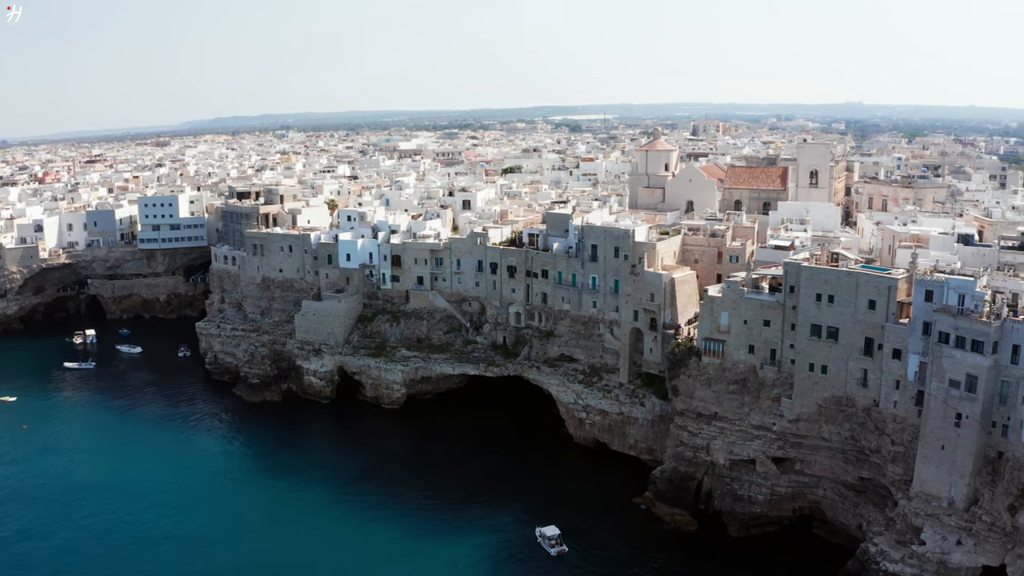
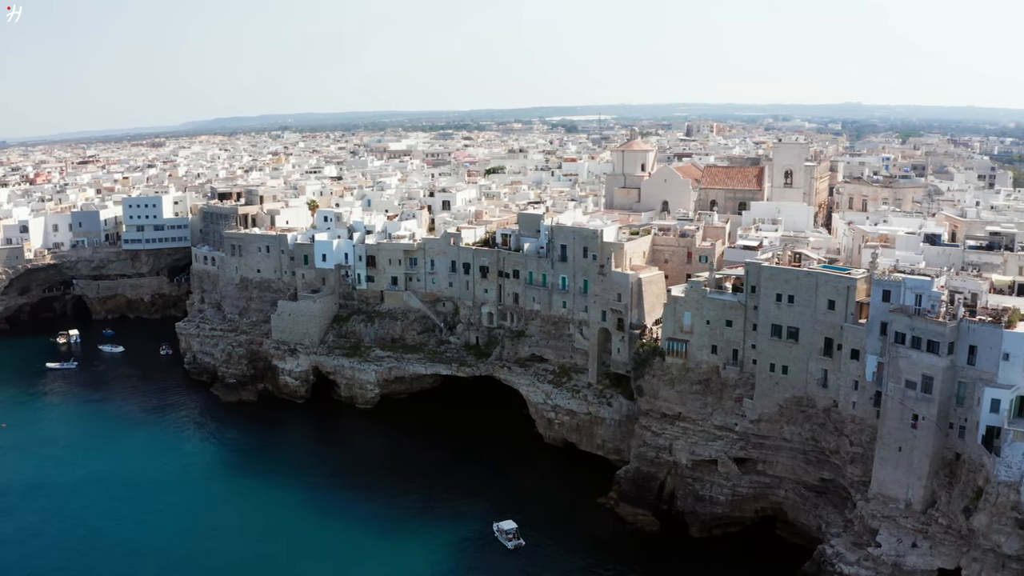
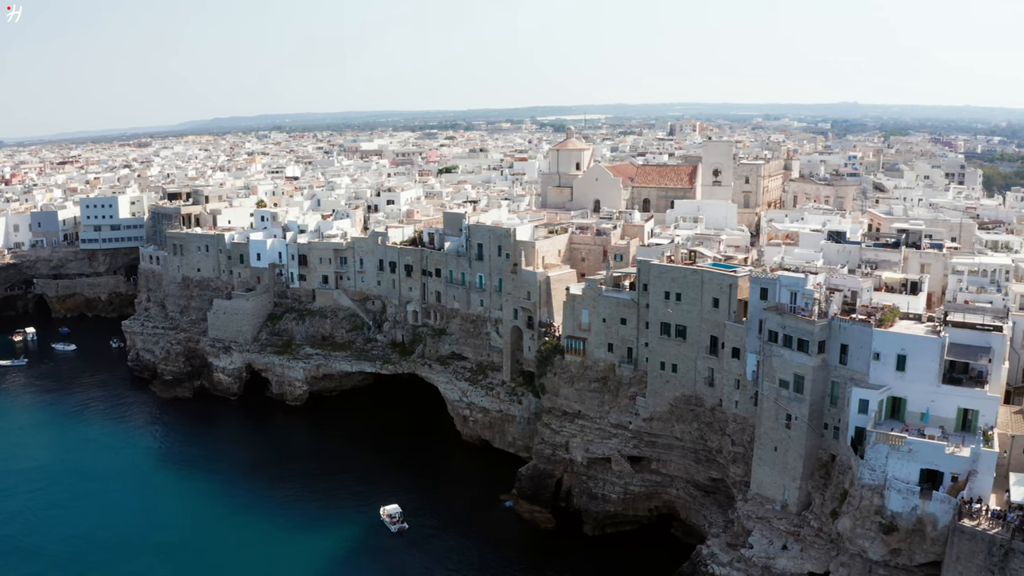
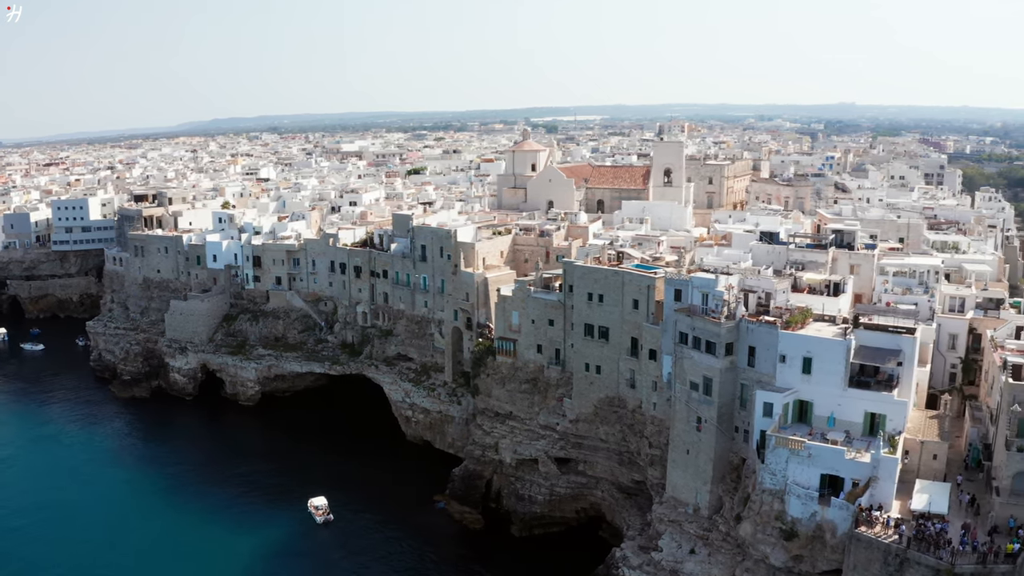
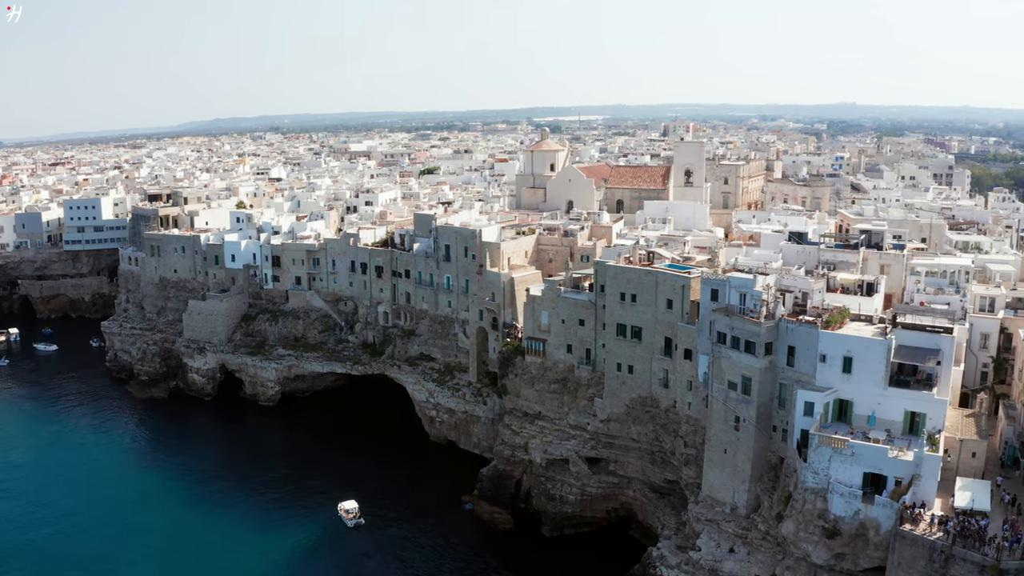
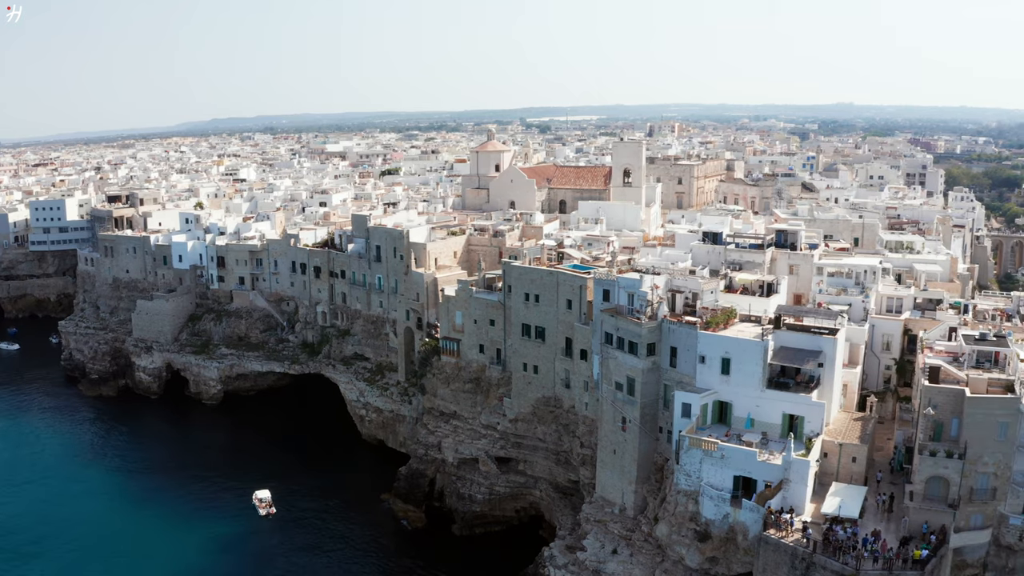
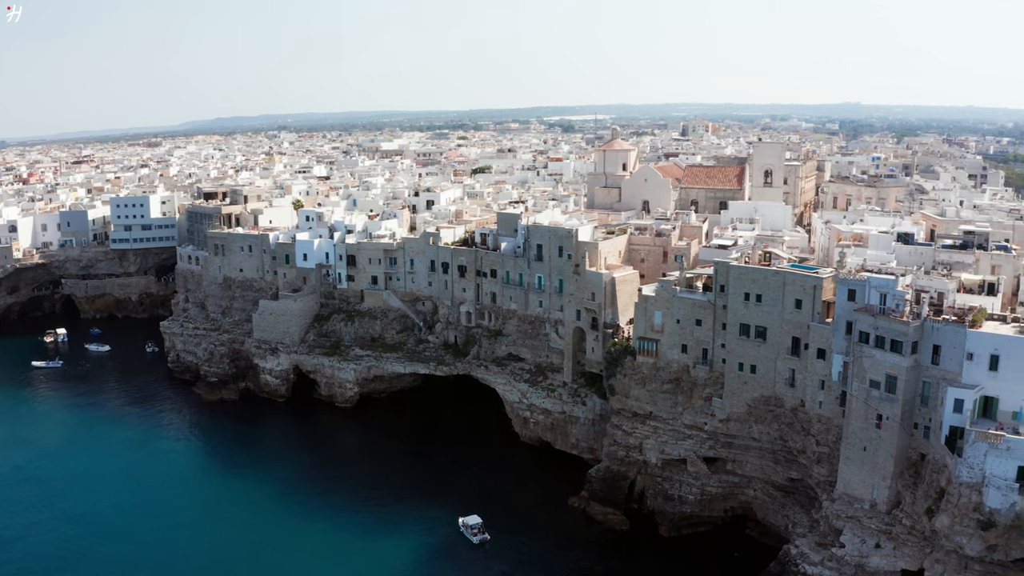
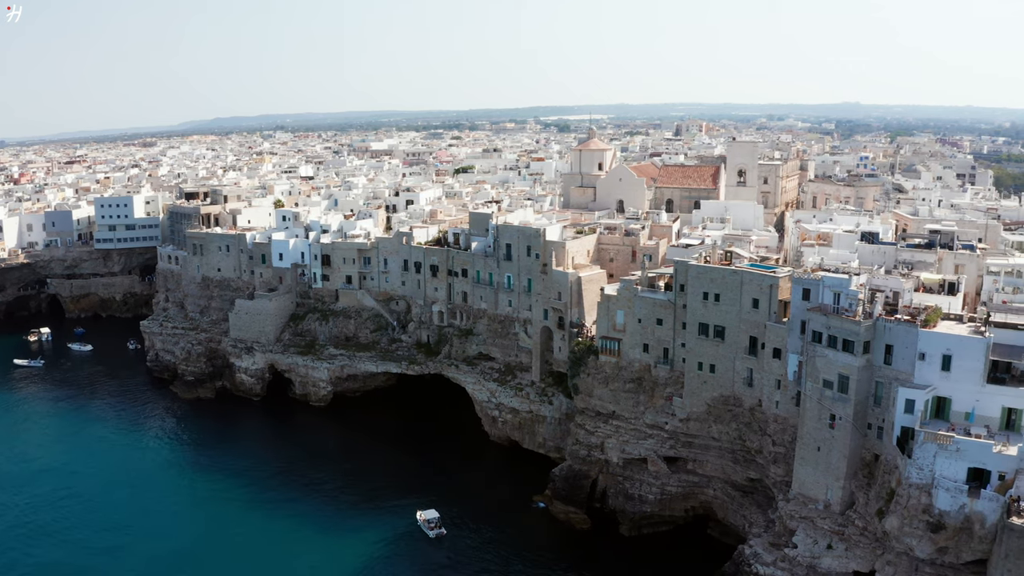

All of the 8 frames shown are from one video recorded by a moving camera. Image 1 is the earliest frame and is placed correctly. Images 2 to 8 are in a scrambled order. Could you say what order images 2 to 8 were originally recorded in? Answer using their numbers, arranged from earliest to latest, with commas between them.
2, 7, 8, 3, 5, 4, 6
